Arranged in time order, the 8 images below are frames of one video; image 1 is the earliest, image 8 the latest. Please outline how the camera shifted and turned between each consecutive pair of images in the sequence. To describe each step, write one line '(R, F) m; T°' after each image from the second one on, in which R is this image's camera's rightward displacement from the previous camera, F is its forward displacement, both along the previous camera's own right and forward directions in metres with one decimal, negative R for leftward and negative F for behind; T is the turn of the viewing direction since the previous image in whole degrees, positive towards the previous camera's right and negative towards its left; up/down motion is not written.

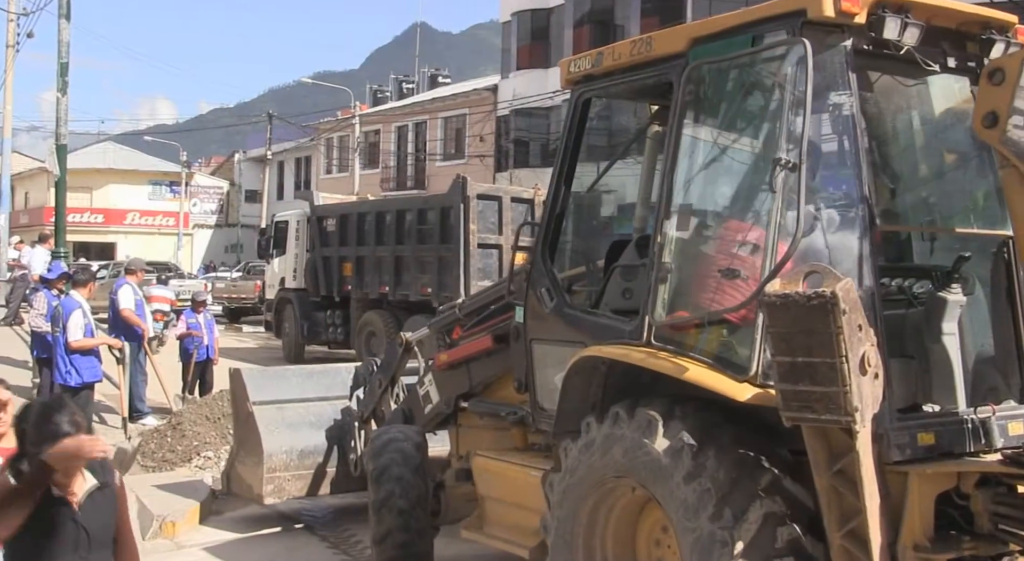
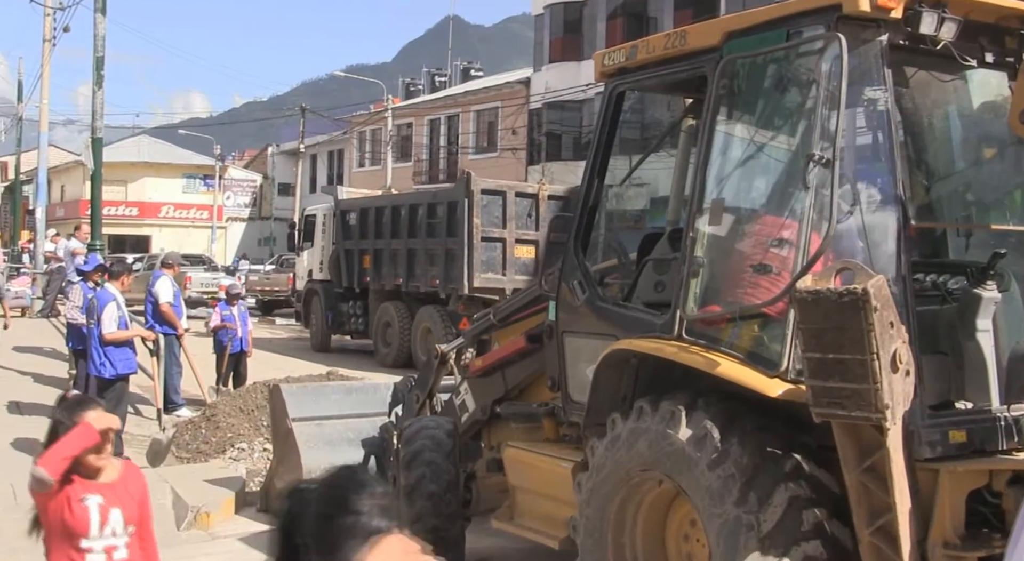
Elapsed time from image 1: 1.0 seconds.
(0.0, 0.0) m; -2°
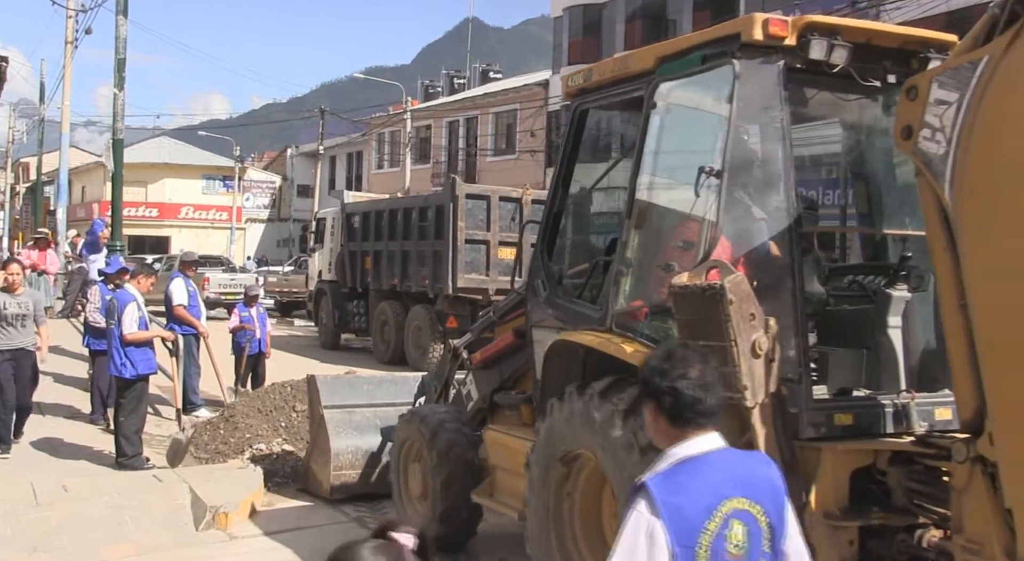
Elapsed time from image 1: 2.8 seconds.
(+0.3, -0.4) m; -1°
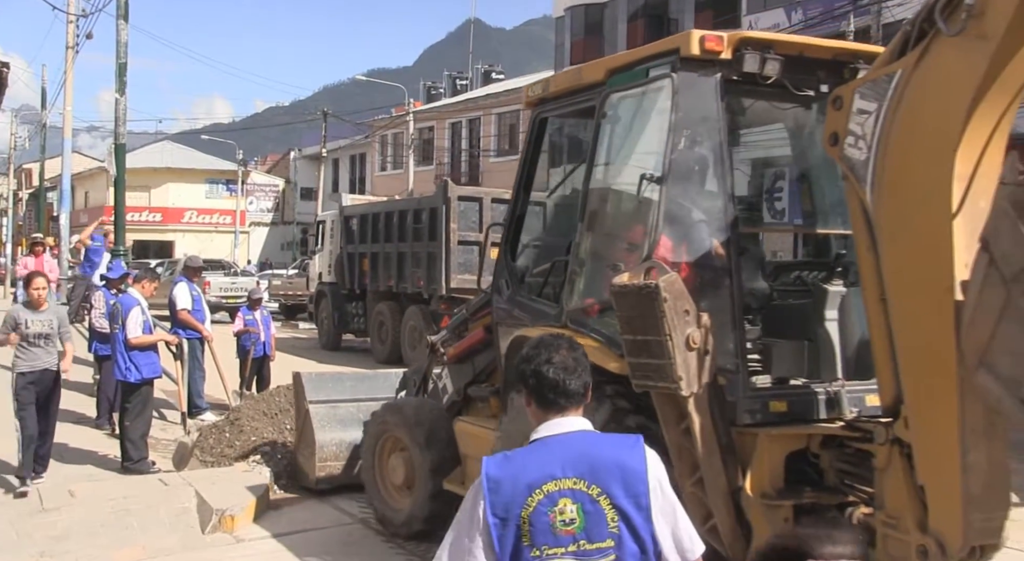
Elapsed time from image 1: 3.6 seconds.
(+0.2, -0.3) m; 0°
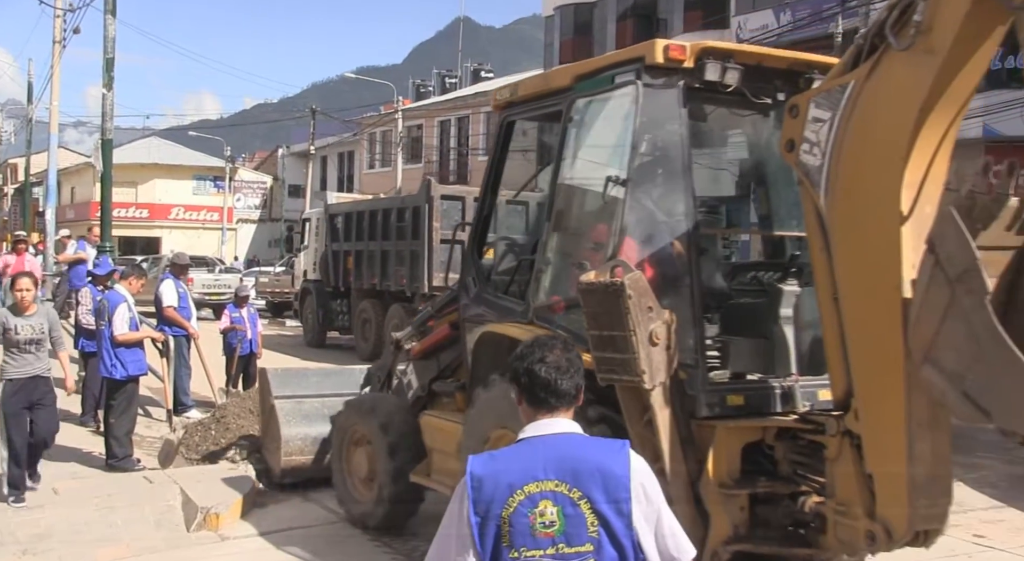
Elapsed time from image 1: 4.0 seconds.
(+0.1, -0.2) m; +1°
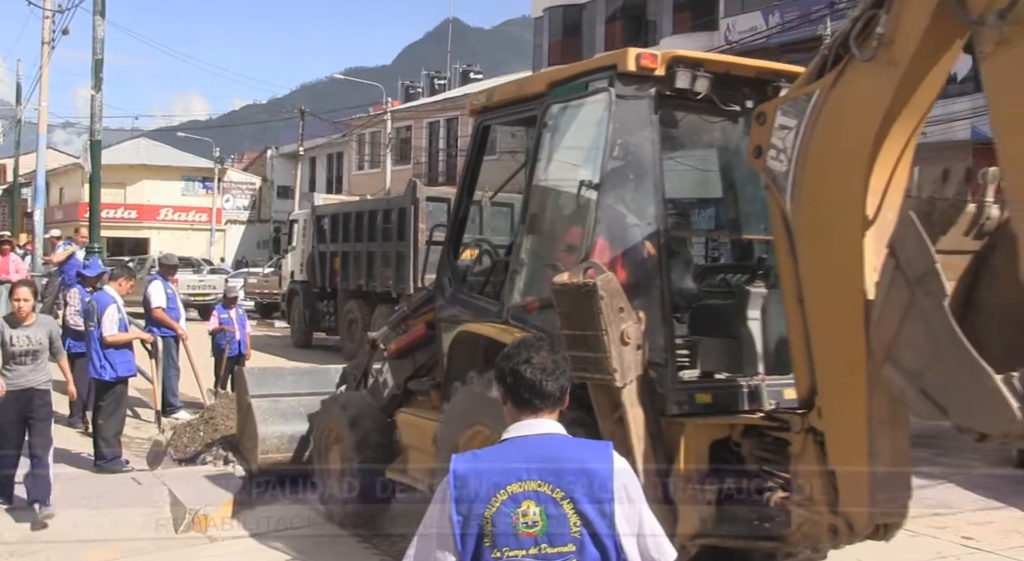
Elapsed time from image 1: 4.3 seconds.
(+0.1, -0.1) m; +1°
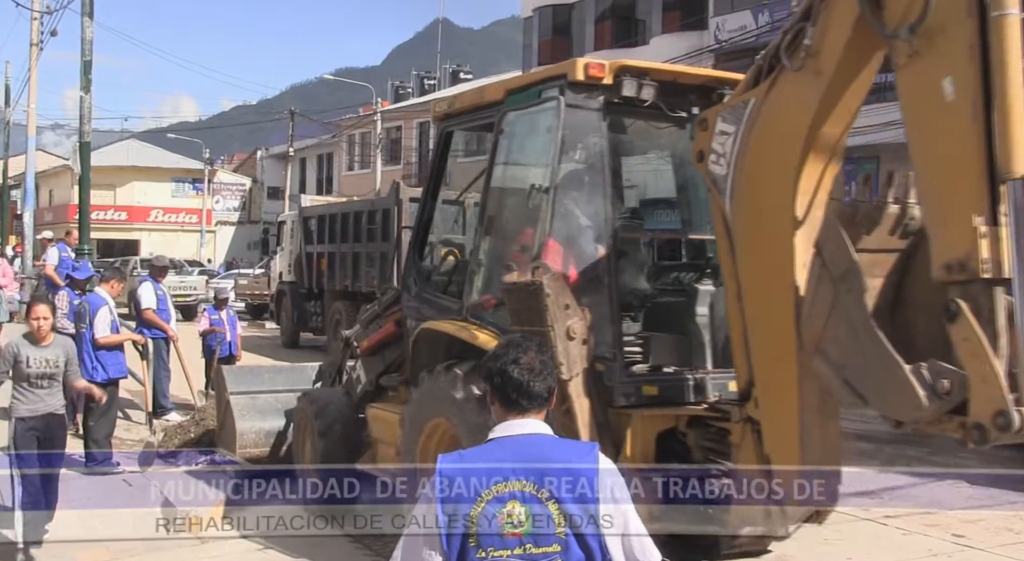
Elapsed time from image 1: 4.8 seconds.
(+0.2, -0.2) m; 0°
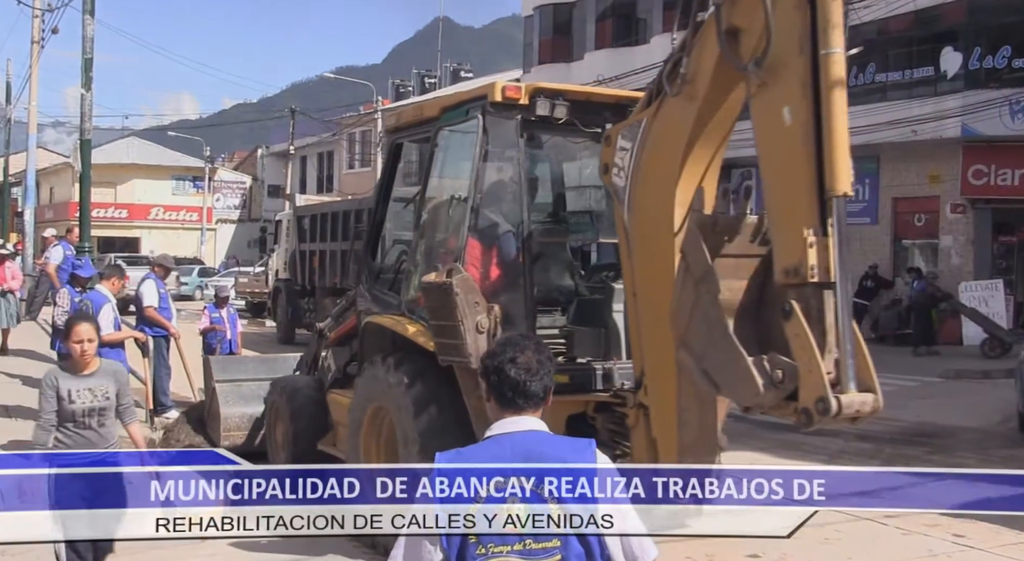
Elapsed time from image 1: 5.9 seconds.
(+0.4, -0.5) m; 0°
